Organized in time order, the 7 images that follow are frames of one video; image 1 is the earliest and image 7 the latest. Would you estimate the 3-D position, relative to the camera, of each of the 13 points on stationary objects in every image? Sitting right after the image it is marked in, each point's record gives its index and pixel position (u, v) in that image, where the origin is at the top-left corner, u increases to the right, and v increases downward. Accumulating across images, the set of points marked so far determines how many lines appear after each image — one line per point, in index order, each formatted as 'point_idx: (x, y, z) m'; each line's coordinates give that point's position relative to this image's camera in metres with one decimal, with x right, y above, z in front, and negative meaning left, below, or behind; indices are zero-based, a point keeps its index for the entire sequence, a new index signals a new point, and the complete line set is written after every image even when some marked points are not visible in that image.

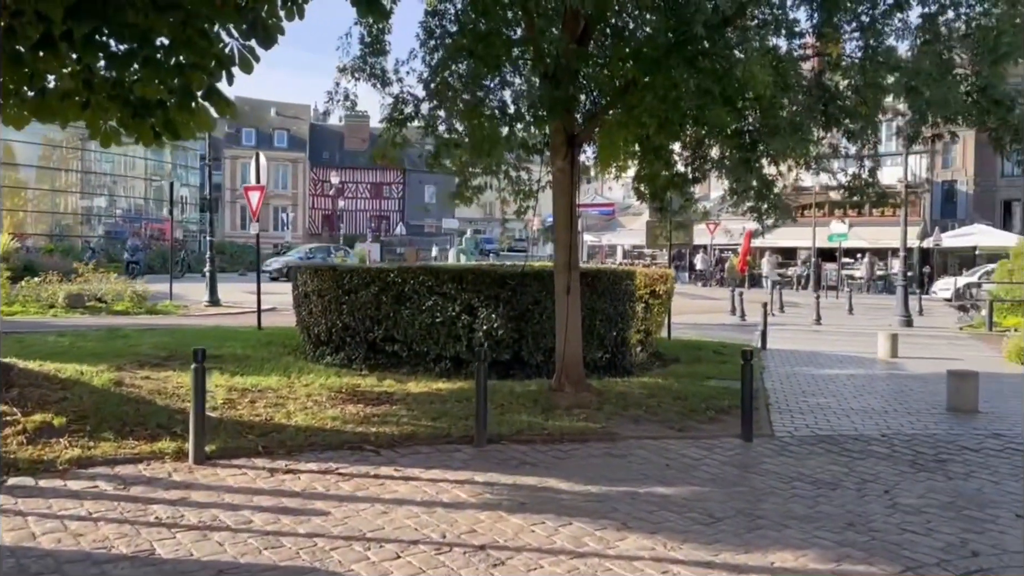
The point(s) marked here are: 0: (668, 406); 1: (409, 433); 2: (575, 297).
0: (+1.9, -1.4, +10.1) m
1: (-1.0, -1.5, +8.4) m
2: (+0.8, -0.1, +10.0) m
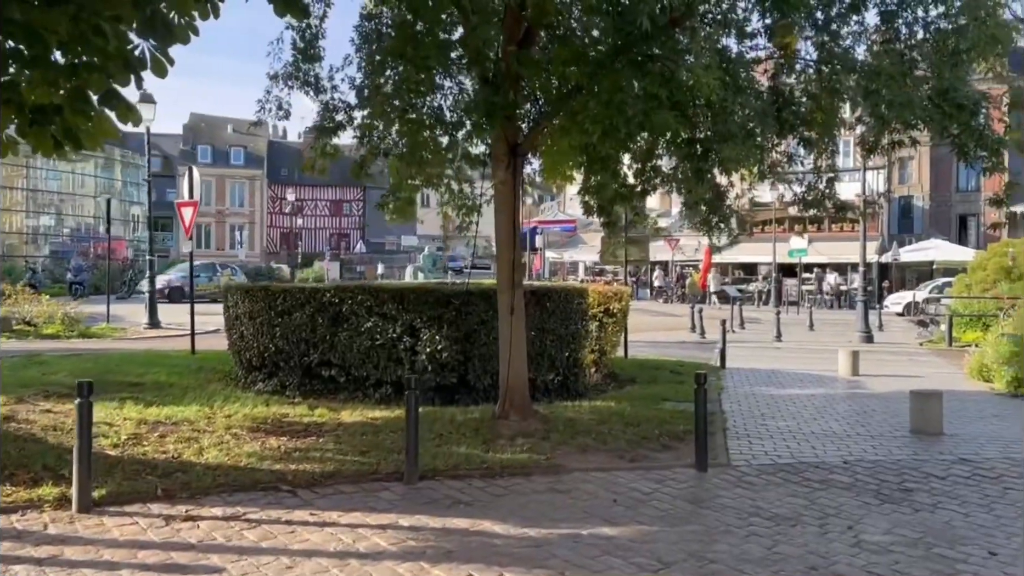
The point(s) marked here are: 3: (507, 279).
0: (+1.2, -1.6, +9.4) m
1: (-1.6, -1.7, +7.6) m
2: (+0.1, -0.3, +9.4) m
3: (-0.1, +0.1, +9.4) m
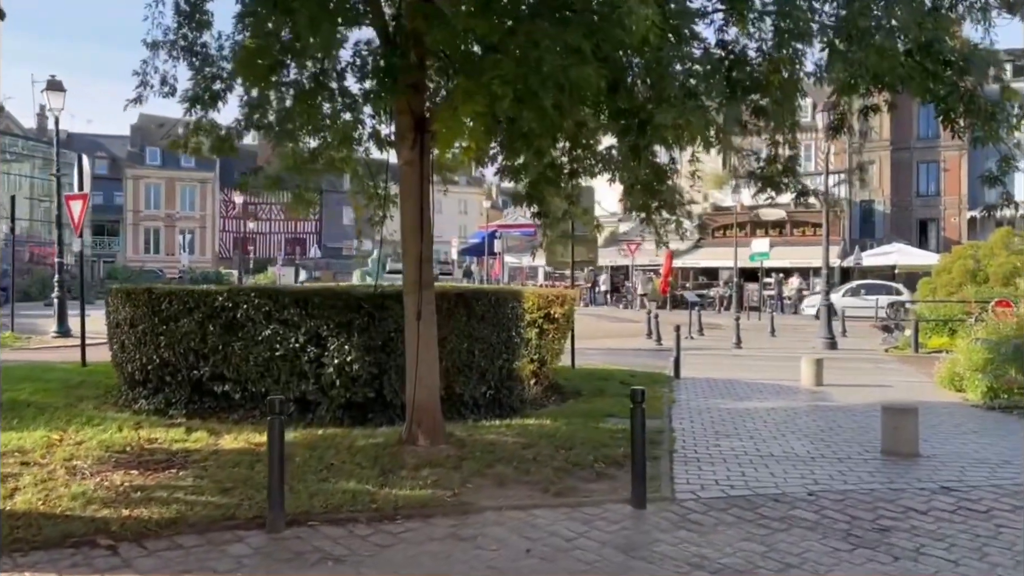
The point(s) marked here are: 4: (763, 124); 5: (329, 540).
0: (+0.3, -1.7, +8.0) m
1: (-2.5, -1.7, +6.1) m
2: (-0.8, -0.3, +7.9) m
3: (-0.9, +0.1, +7.9) m
4: (+2.3, +1.5, +7.5) m
5: (-1.3, -1.8, +6.0) m
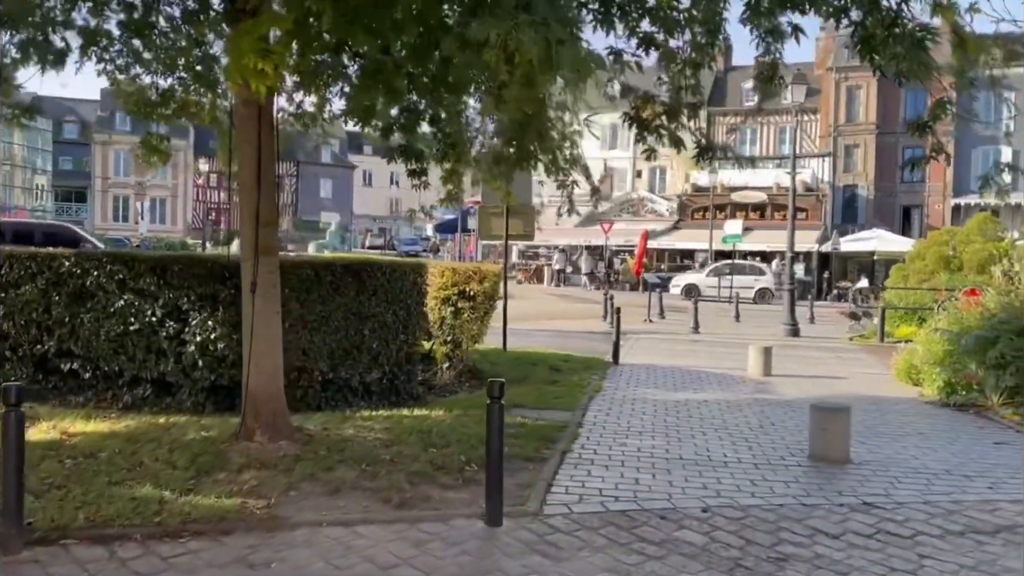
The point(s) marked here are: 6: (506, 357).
0: (-0.9, -1.4, +6.8) m
1: (-3.6, -1.4, +4.8) m
2: (-2.0, -0.1, +6.6) m
3: (-2.1, +0.4, +6.6) m
4: (+1.2, +1.7, +6.3) m
5: (-2.5, -1.6, +4.7) m
6: (-0.1, -1.1, +13.5) m
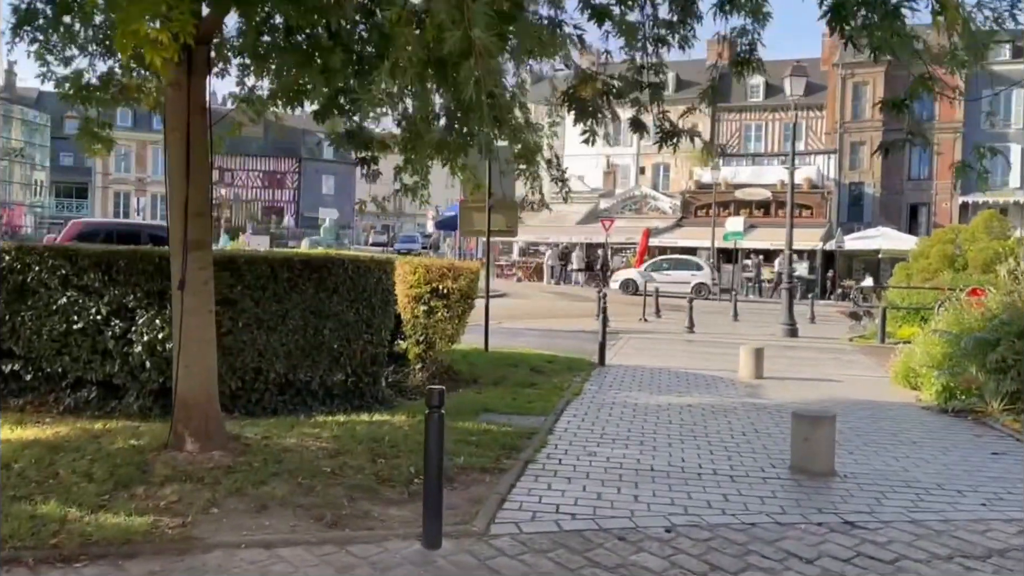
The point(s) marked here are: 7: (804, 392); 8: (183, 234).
0: (-1.2, -1.4, +6.3) m
1: (-4.0, -1.4, +4.3) m
2: (-2.3, 0.0, +6.1) m
3: (-2.5, +0.4, +6.1) m
4: (+0.8, +1.7, +5.7) m
5: (-2.9, -1.6, +4.2) m
6: (-0.4, -1.1, +13.0) m
7: (+4.3, -1.5, +12.2) m
8: (-2.4, +0.4, +6.2) m
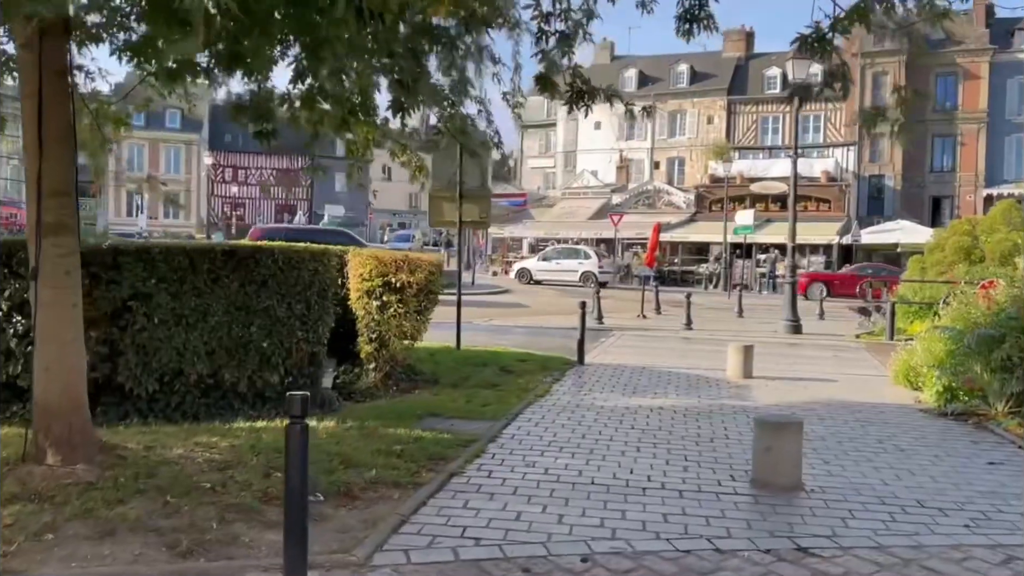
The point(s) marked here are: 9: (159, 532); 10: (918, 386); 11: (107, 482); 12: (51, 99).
0: (-1.9, -1.3, +5.5) m
1: (-4.7, -1.3, +3.7) m
2: (-3.0, 0.0, +5.4) m
3: (-3.1, +0.4, +5.4) m
4: (+0.1, +1.7, +4.9) m
5: (-3.5, -1.5, +3.5) m
6: (-0.8, -1.0, +12.2) m
7: (+3.8, -1.4, +11.3) m
8: (-3.1, +0.5, +5.4) m
9: (-2.0, -1.4, +4.8) m
10: (+5.7, -1.4, +11.6) m
11: (-2.6, -1.2, +5.4) m
12: (-3.0, +1.3, +5.4) m
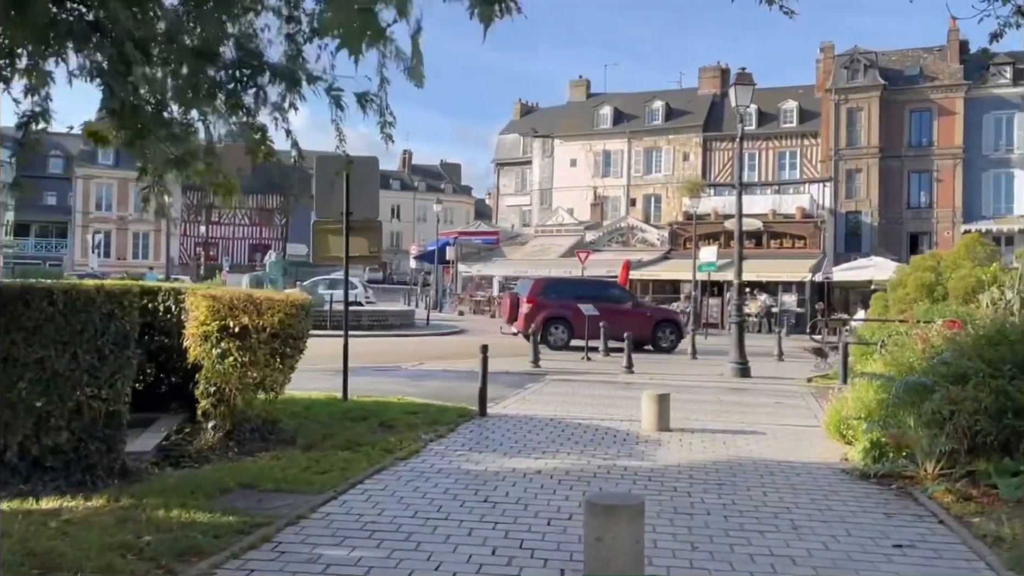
0: (-3.3, -1.6, +4.1) m
1: (-6.1, -1.5, +2.2) m
2: (-4.4, -0.3, +4.0) m
3: (-4.5, +0.2, +4.1) m
4: (-1.3, +1.5, +3.7) m
5: (-5.0, -1.7, +2.1) m
6: (-2.3, -1.6, +10.8) m
7: (+2.3, -1.9, +9.9) m
8: (-4.5, +0.2, +4.1) m
9: (-3.4, -1.7, +3.4) m
10: (+4.2, -1.9, +10.3) m
11: (-4.0, -1.5, +4.0) m
12: (-4.4, +1.0, +4.1) m
